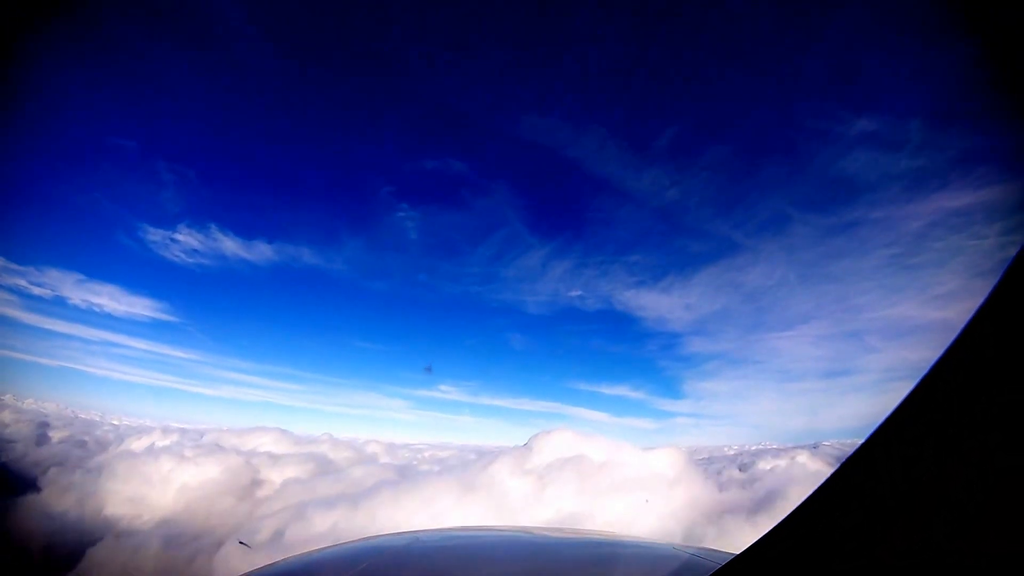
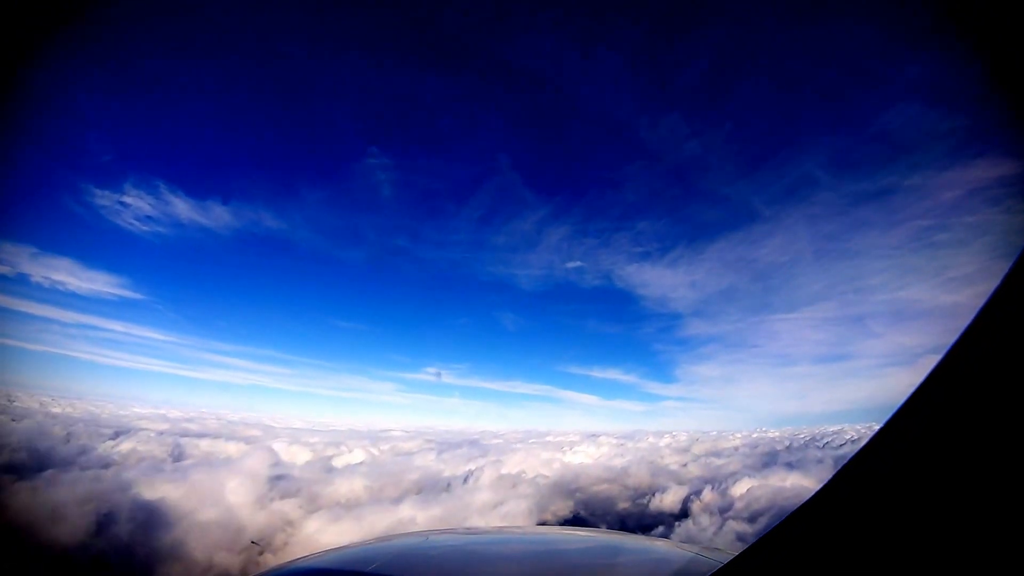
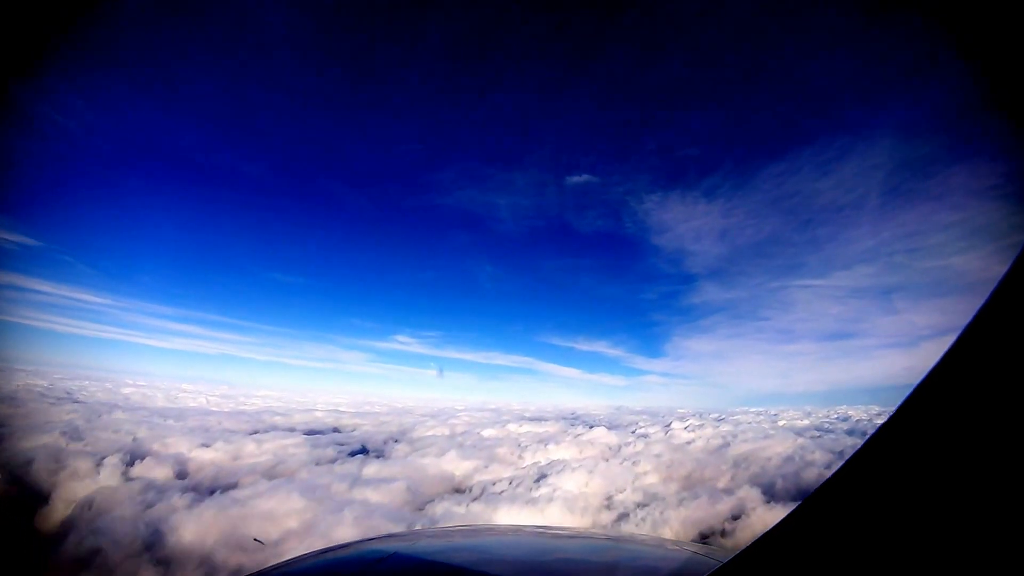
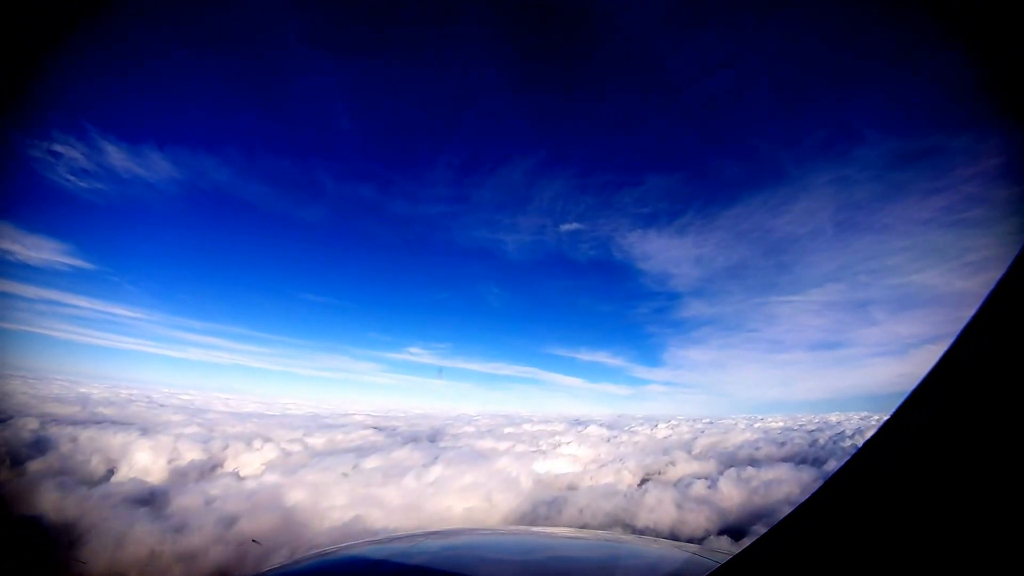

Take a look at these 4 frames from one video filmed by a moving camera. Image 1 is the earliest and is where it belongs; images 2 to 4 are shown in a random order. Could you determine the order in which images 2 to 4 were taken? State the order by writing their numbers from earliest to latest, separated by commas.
2, 4, 3
